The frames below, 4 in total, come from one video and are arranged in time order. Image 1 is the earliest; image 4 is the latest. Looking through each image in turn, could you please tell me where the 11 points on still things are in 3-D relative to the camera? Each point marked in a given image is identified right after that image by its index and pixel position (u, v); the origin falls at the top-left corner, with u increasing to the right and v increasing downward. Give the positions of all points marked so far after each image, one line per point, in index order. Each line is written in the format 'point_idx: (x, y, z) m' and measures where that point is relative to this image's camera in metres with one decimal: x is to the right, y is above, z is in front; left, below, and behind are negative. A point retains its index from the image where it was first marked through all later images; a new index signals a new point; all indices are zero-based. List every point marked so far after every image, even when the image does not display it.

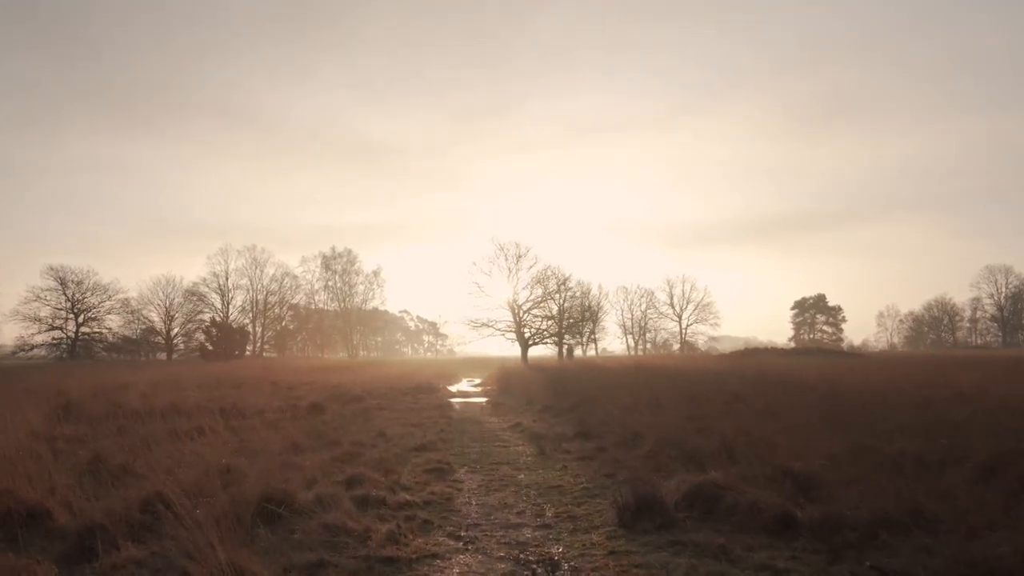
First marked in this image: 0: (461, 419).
0: (-1.7, -4.4, +19.5) m
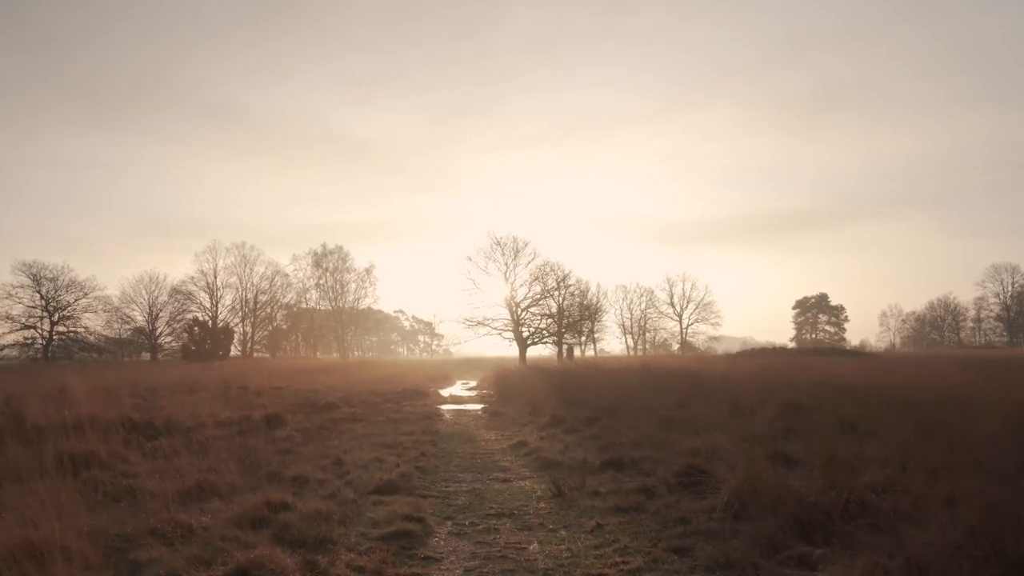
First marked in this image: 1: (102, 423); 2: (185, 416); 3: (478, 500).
0: (-1.7, -4.0, +15.6) m
1: (-10.0, -3.3, +14.1) m
2: (-9.4, -3.7, +16.7) m
3: (-0.5, -3.3, +8.9) m
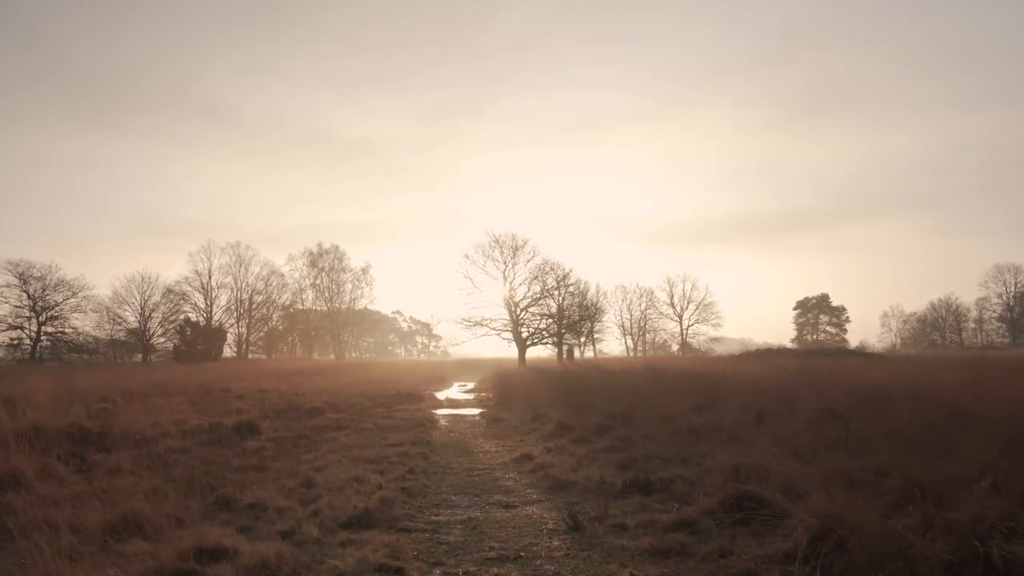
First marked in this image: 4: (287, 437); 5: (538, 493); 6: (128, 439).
0: (-1.6, -3.8, +13.9) m
1: (-10.0, -3.1, +12.3) m
2: (-9.4, -3.5, +14.9) m
3: (-0.5, -3.1, +7.1) m
4: (-5.6, -3.7, +14.3) m
5: (+0.4, -3.2, +9.2) m
6: (-8.6, -3.3, +12.8) m
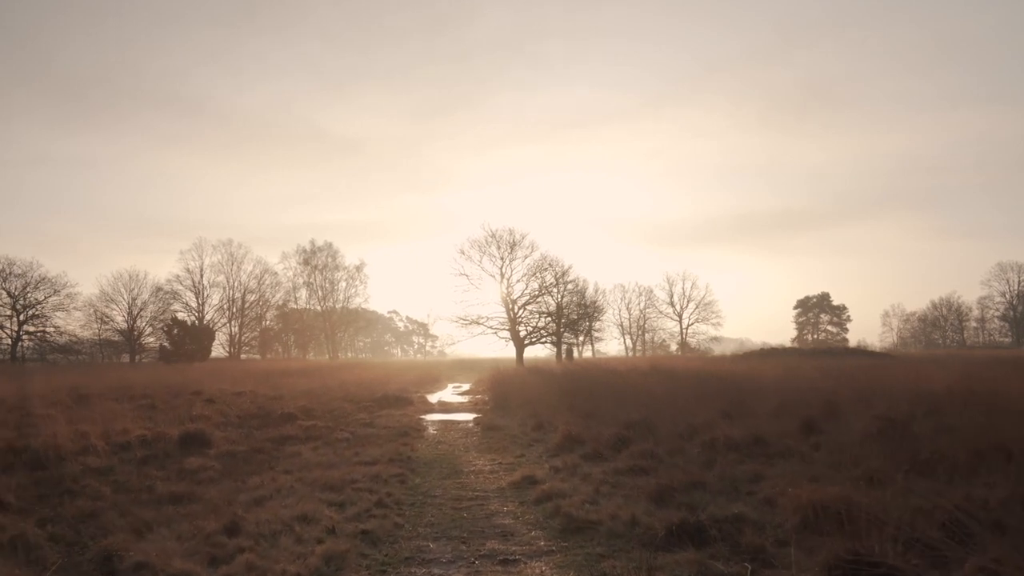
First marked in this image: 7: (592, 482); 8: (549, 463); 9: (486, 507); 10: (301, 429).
0: (-1.7, -3.4, +11.5) m
1: (-10.0, -2.8, +9.8) m
2: (-9.4, -3.2, +12.4) m
3: (-0.4, -2.7, +4.7) m
4: (-5.7, -3.4, +11.9) m
5: (+0.4, -2.9, +6.7) m
6: (-8.6, -3.0, +10.4) m
7: (+1.2, -2.9, +8.7) m
8: (+0.7, -3.2, +10.5) m
9: (-0.4, -3.1, +8.2) m
10: (-5.6, -3.7, +15.3) m
